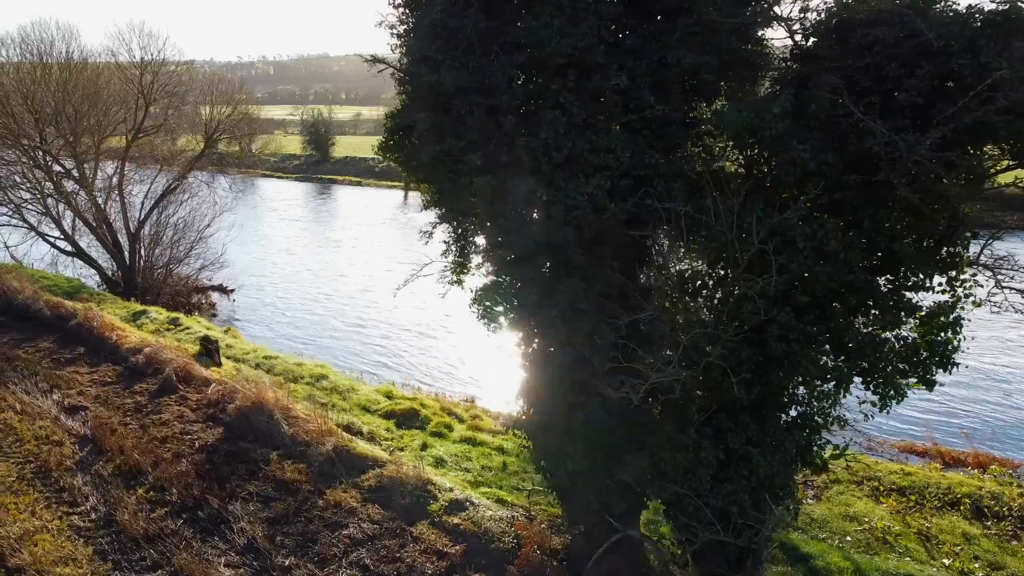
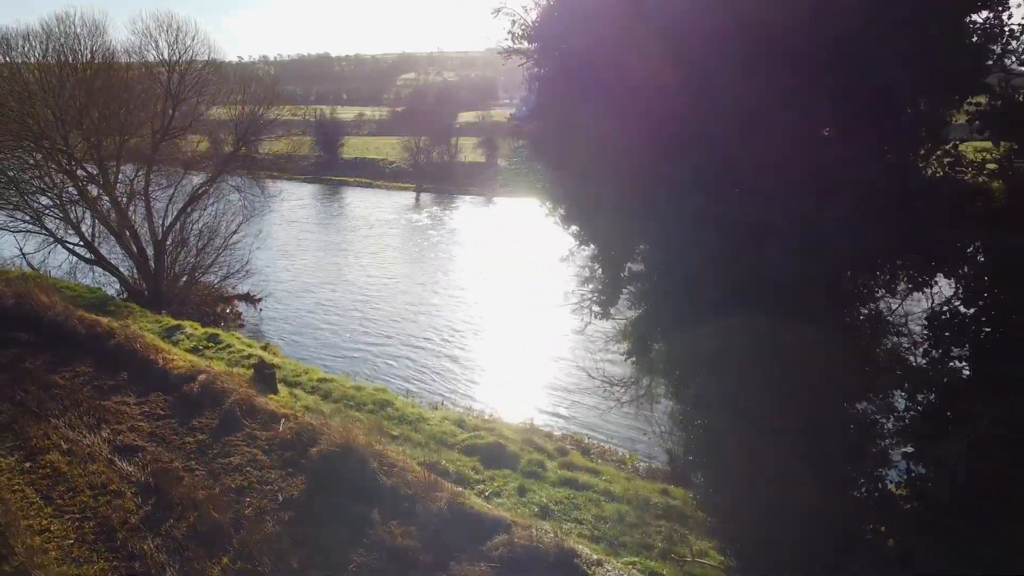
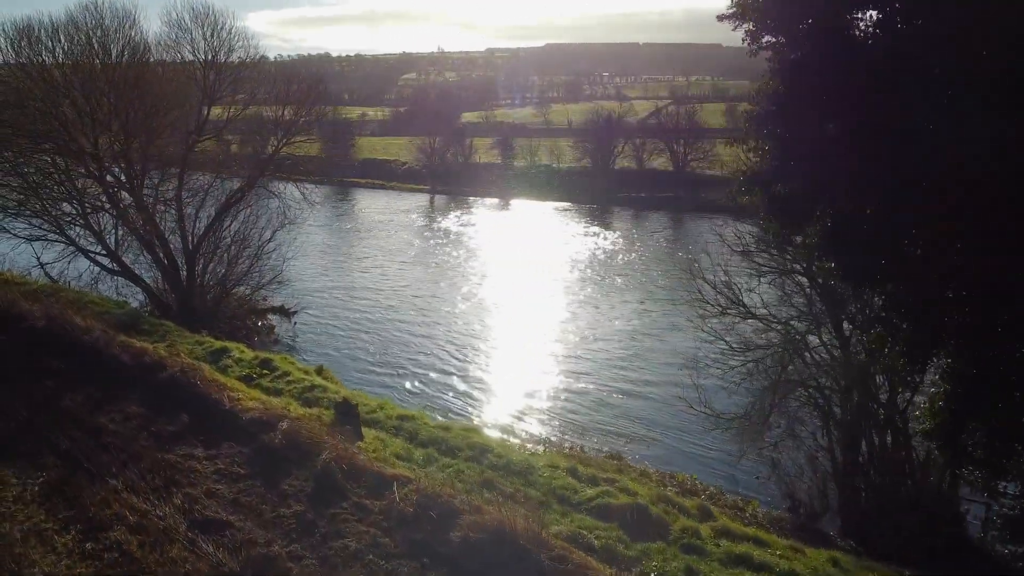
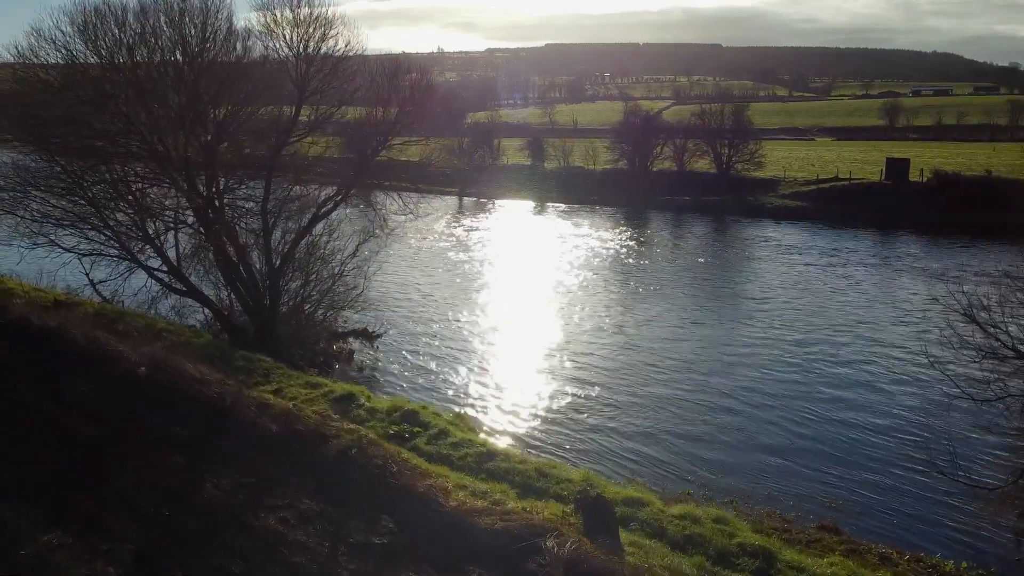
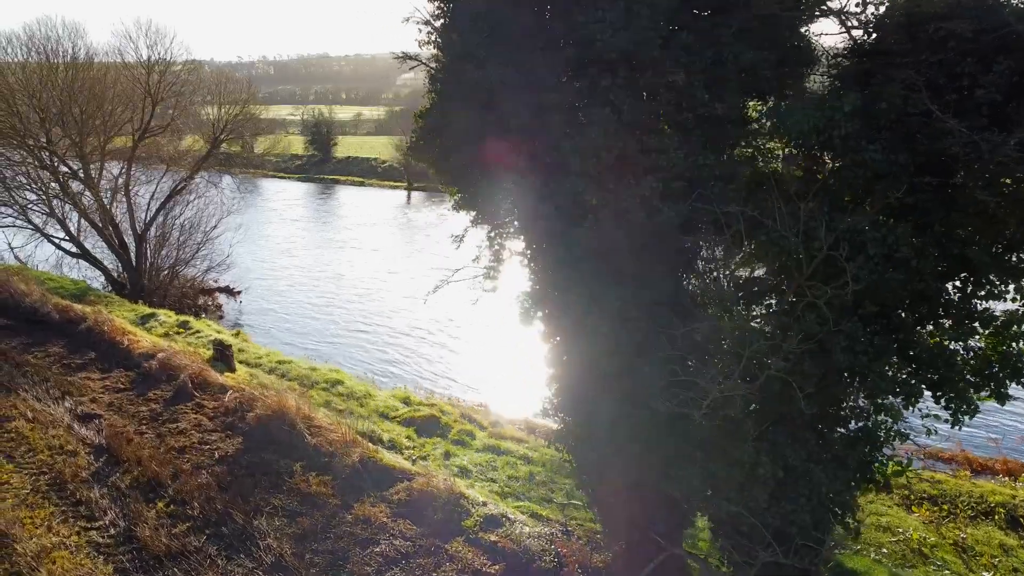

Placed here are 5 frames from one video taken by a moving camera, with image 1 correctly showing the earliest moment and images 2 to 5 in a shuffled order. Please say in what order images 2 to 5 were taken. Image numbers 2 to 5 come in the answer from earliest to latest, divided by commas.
5, 2, 3, 4
